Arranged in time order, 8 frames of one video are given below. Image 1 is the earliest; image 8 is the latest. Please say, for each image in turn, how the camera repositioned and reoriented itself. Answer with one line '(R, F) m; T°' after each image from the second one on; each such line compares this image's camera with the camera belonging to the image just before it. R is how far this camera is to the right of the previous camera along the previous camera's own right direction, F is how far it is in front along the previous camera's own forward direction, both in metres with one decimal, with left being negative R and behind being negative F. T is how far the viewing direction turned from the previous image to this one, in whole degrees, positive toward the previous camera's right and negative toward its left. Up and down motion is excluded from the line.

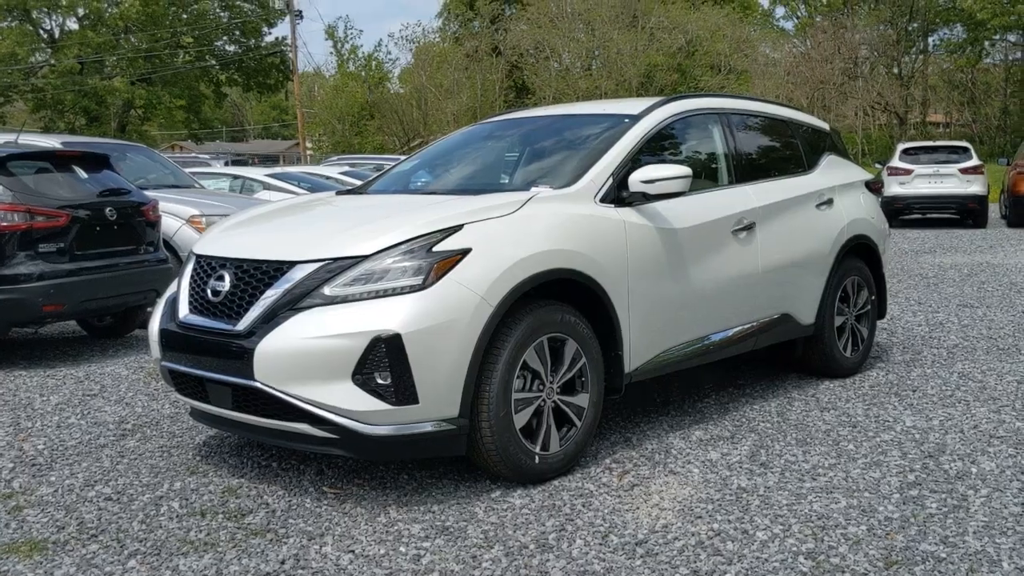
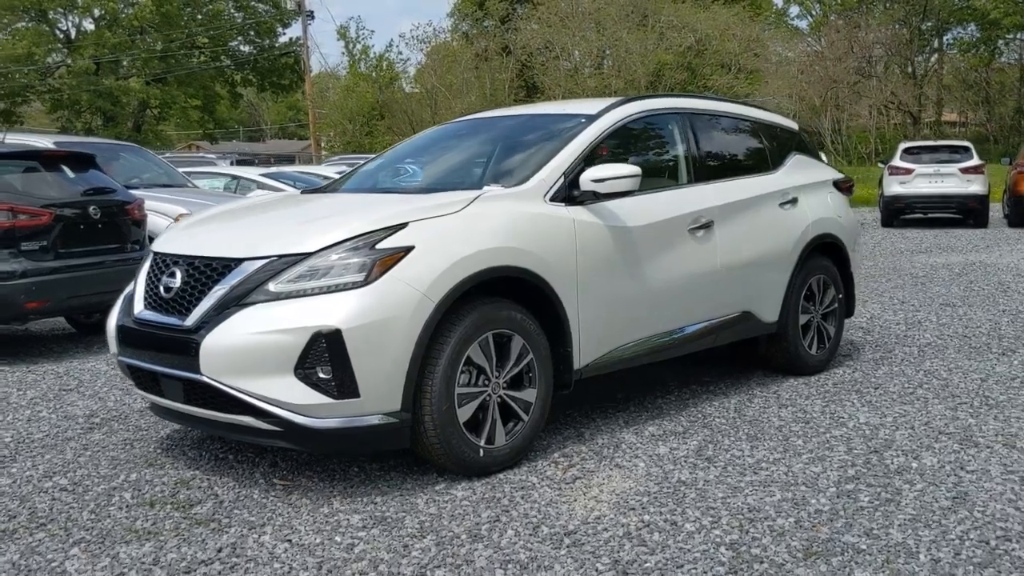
(+0.3, -0.1) m; -1°
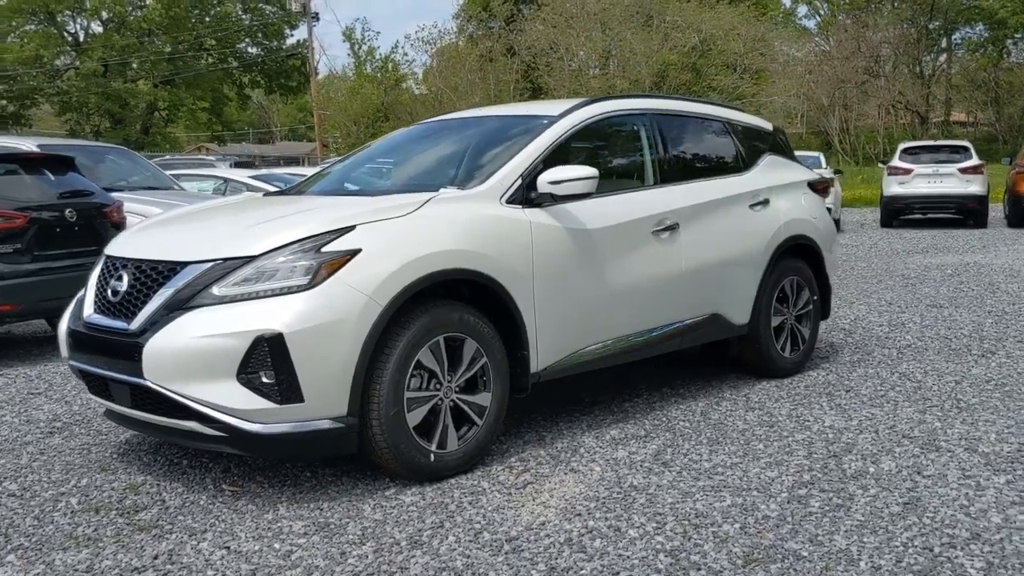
(+0.2, 0.0) m; -1°
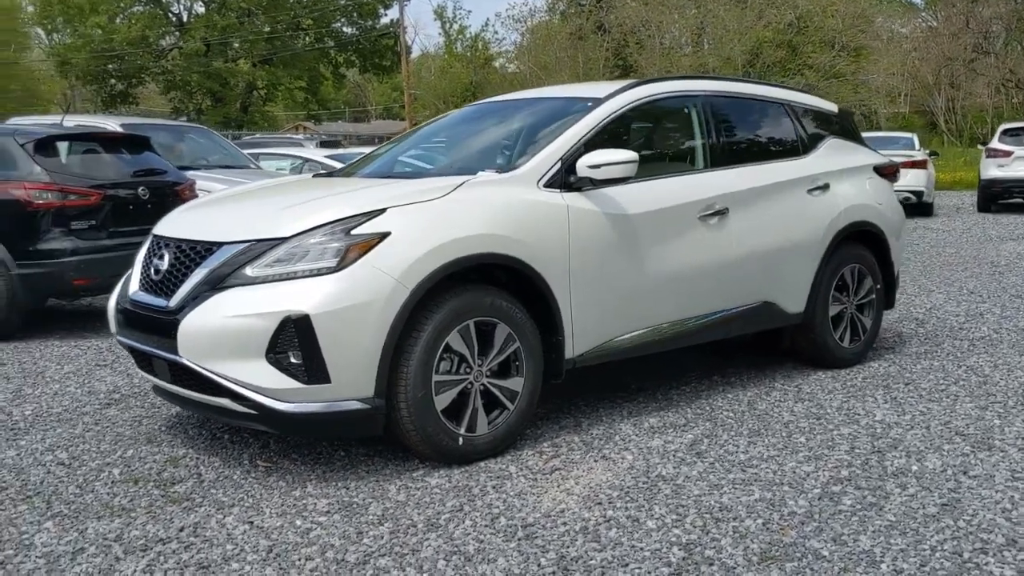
(+0.2, 0.0) m; -5°
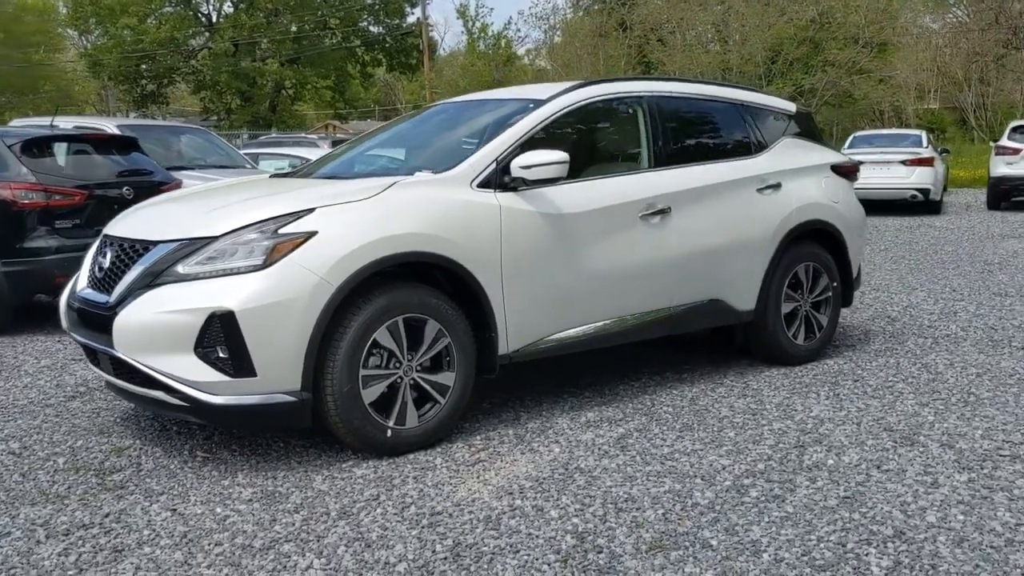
(+0.4, -0.1) m; -2°
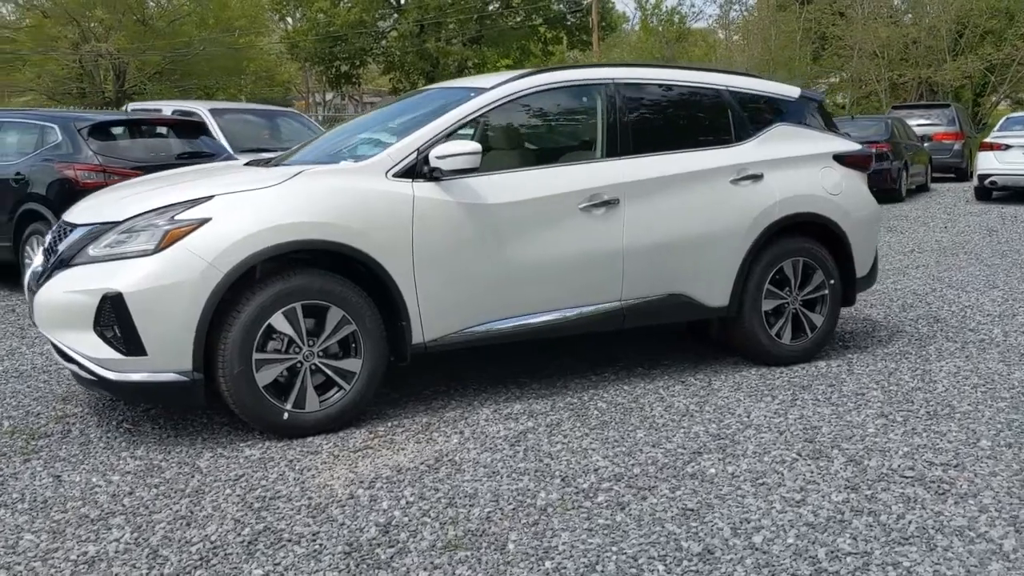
(+1.2, +0.1) m; -11°
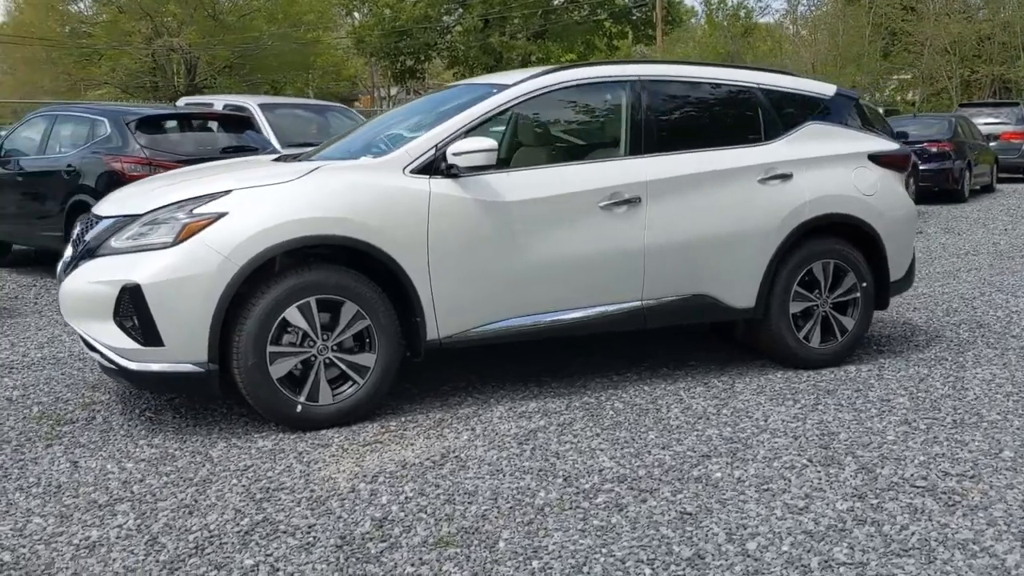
(+0.2, 0.0) m; -4°
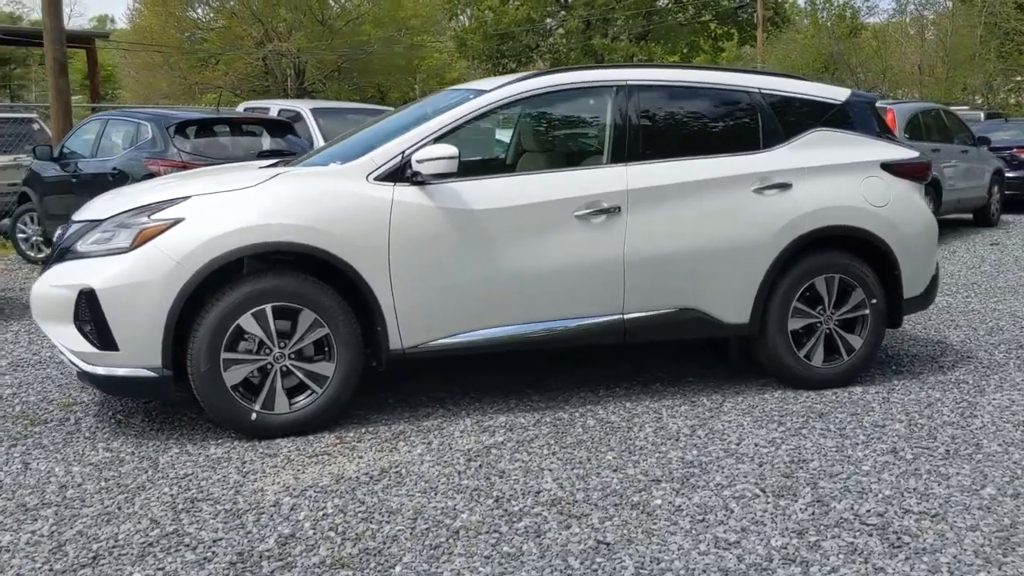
(+0.6, +0.2) m; -6°
